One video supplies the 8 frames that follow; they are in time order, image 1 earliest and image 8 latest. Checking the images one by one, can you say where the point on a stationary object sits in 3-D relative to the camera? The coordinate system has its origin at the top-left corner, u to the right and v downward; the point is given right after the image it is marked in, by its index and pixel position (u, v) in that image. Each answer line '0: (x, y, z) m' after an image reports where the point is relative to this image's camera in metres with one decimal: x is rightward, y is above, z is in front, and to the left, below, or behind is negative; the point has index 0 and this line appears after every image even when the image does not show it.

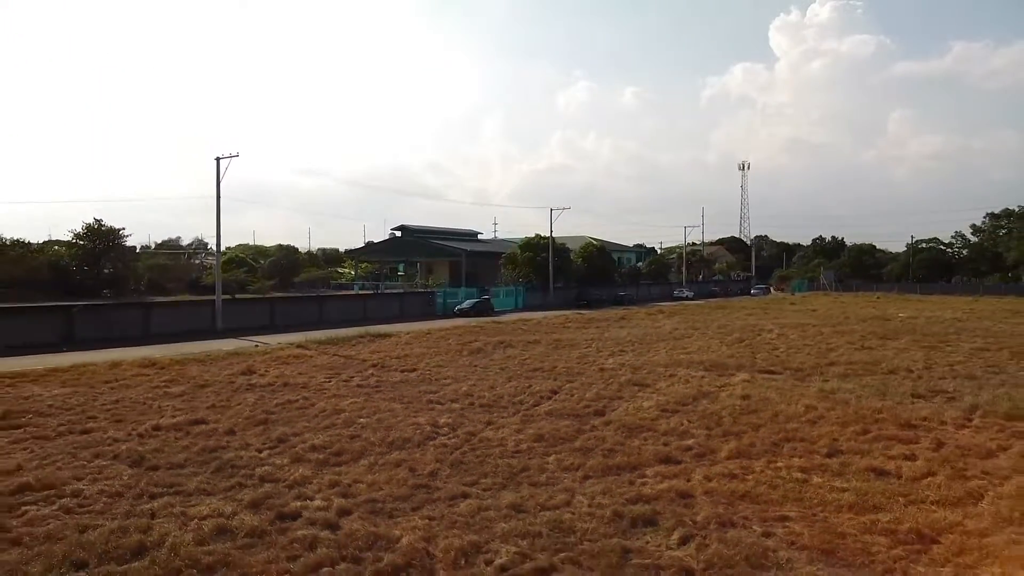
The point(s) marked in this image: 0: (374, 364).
0: (-1.6, -0.9, +7.5) m
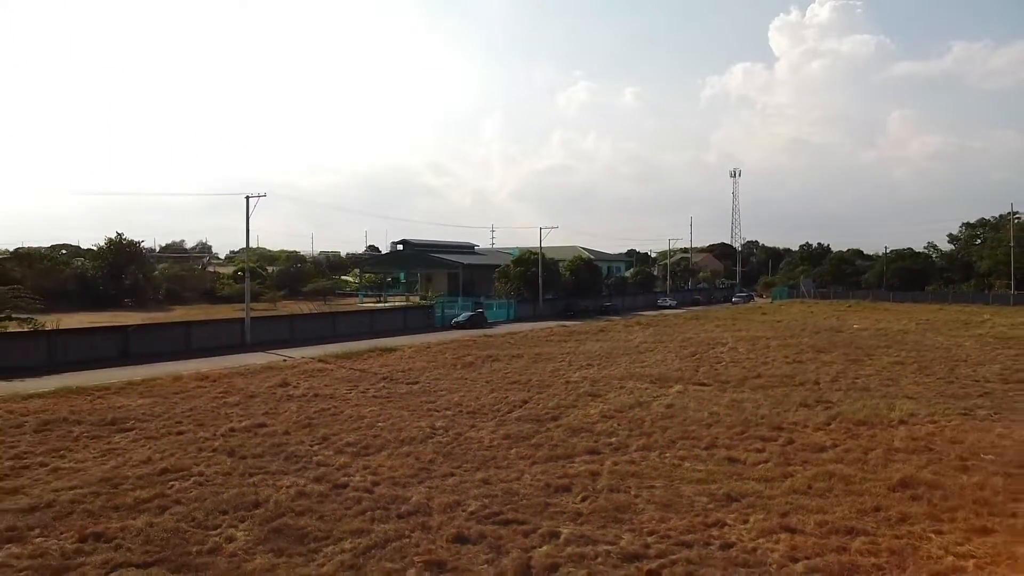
0: (-1.8, -1.2, +9.1) m
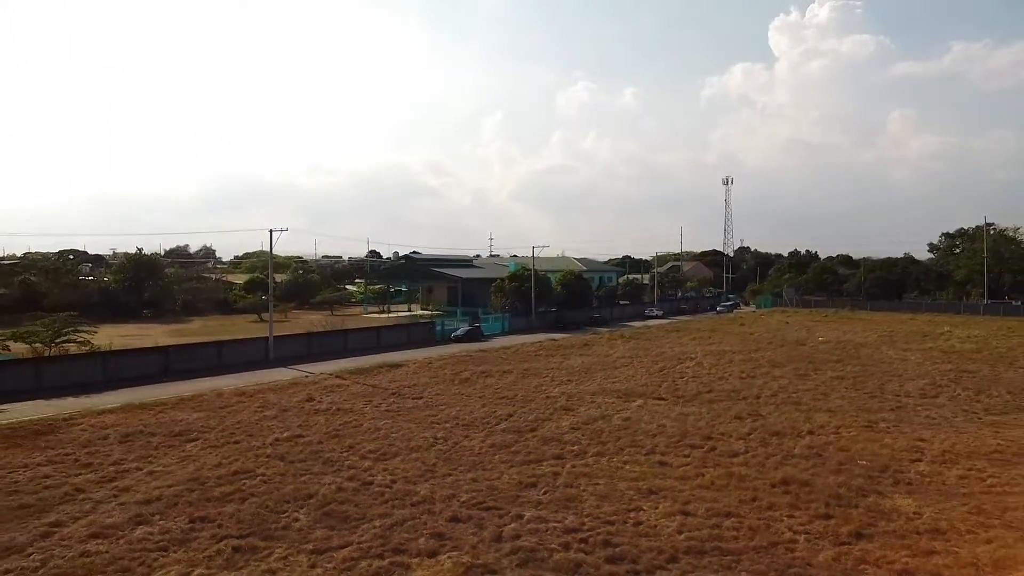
0: (-2.0, -1.7, +10.7) m
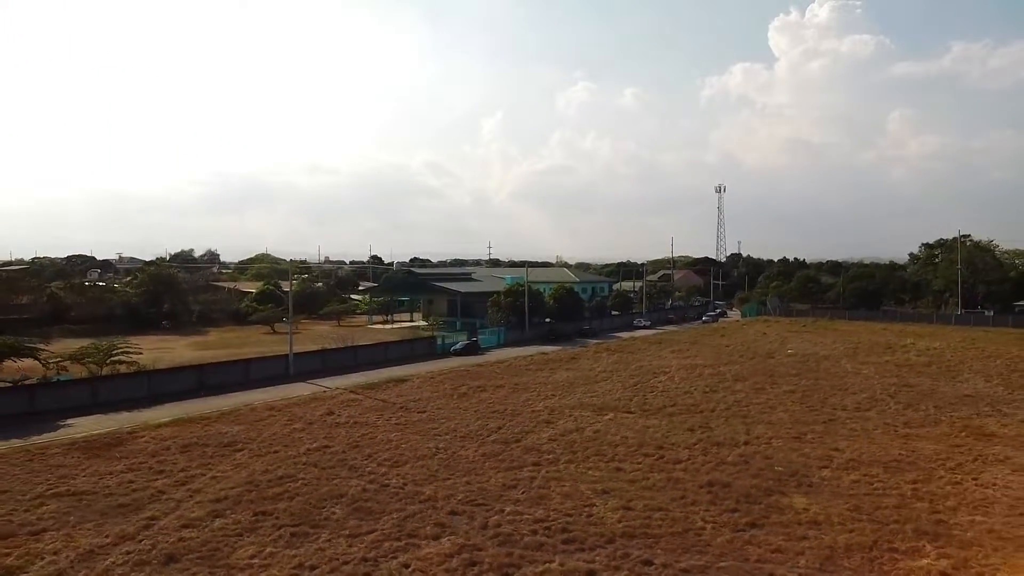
0: (-2.1, -2.2, +12.4) m
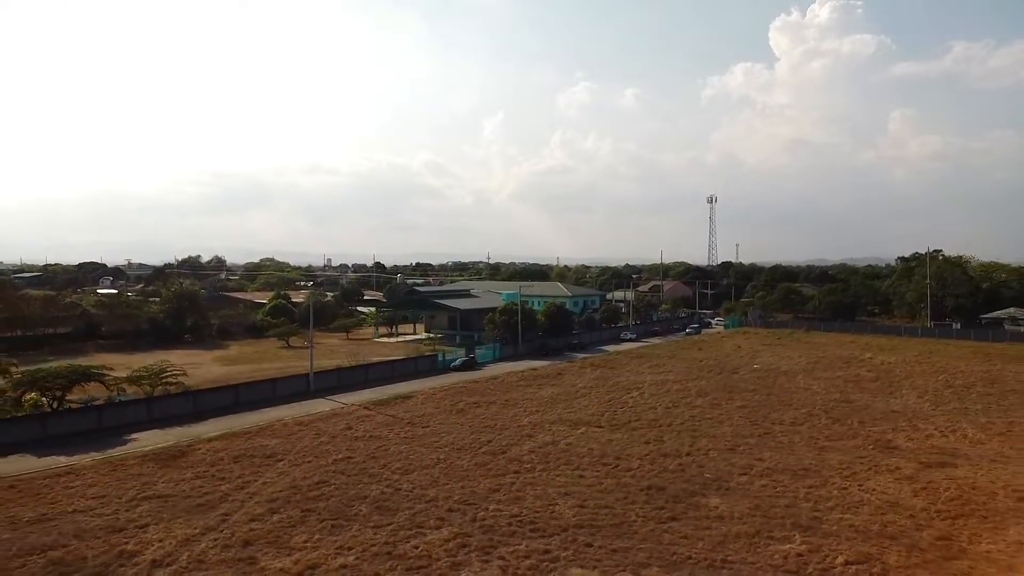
0: (-2.4, -3.0, +14.7) m
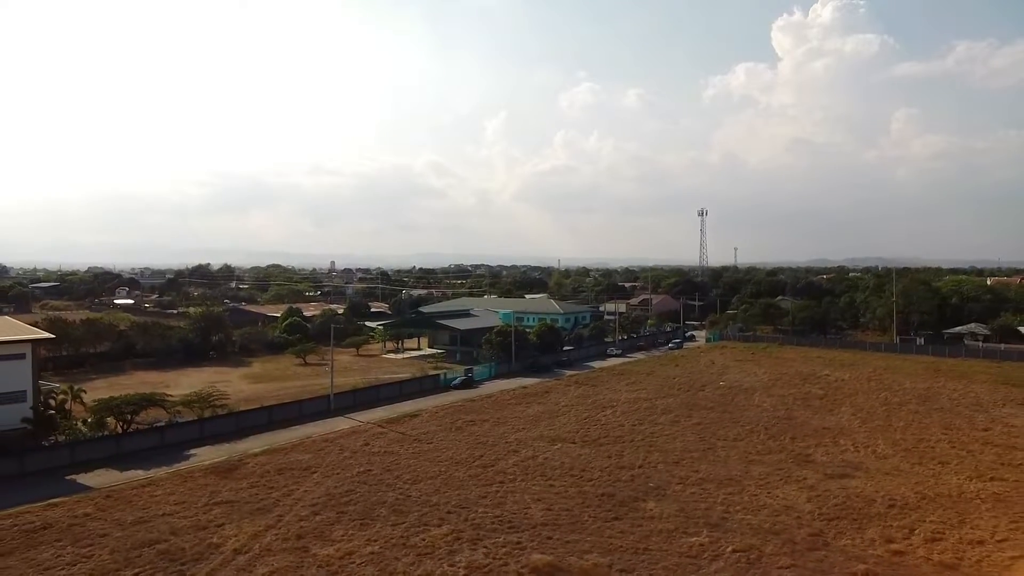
0: (-2.7, -4.1, +17.7) m
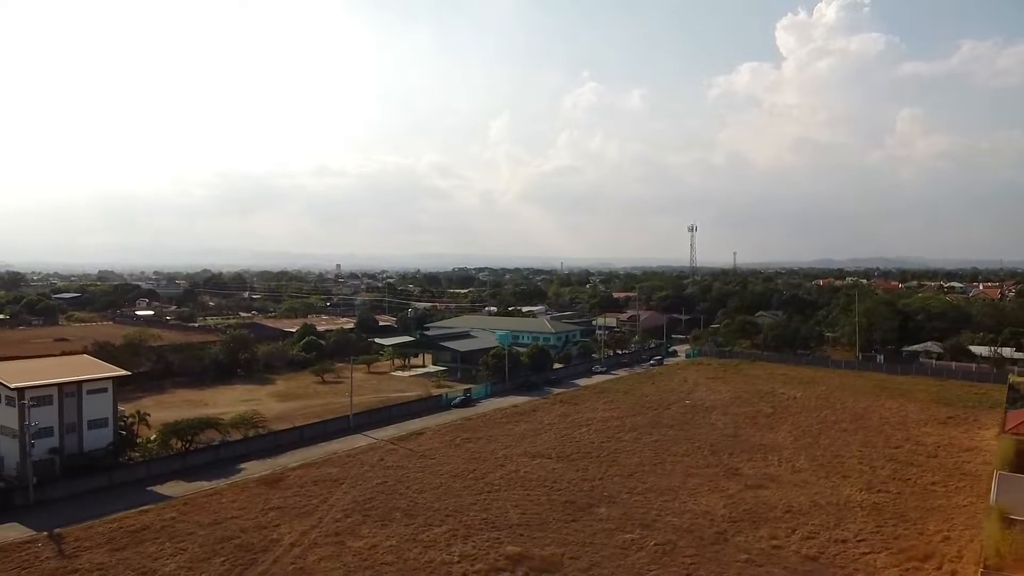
0: (-3.0, -5.5, +21.6) m
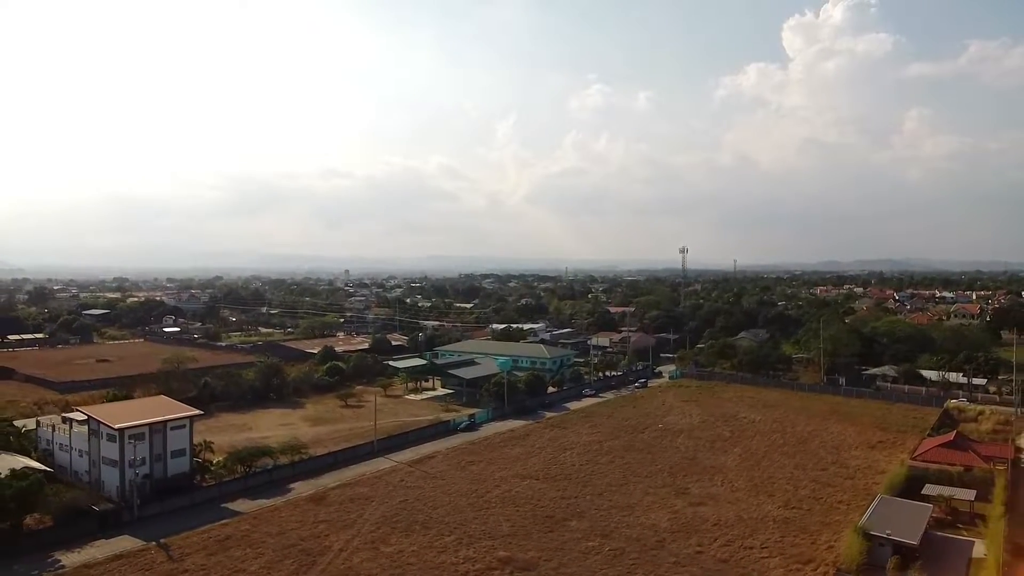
0: (-3.2, -7.6, +26.6) m
